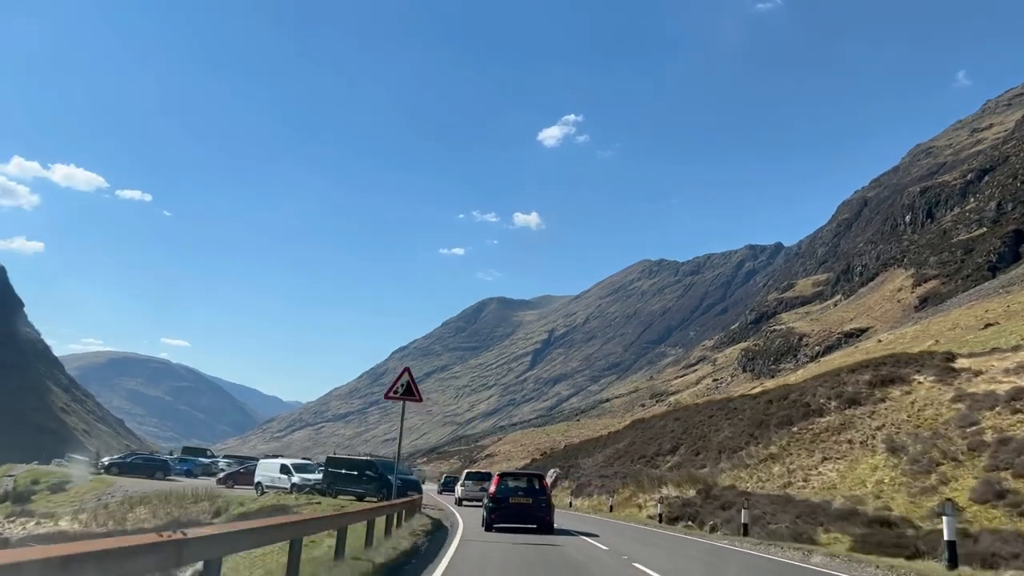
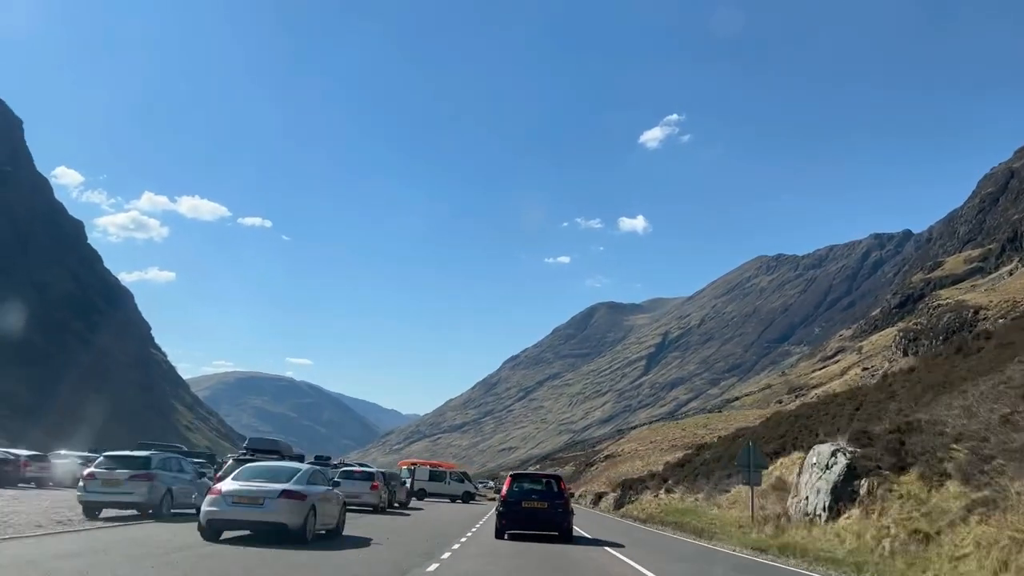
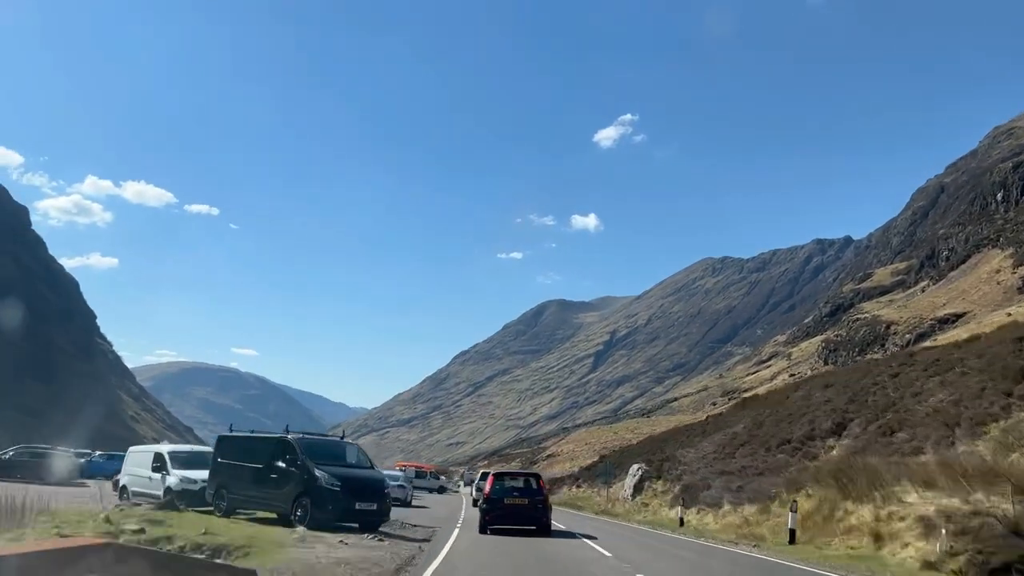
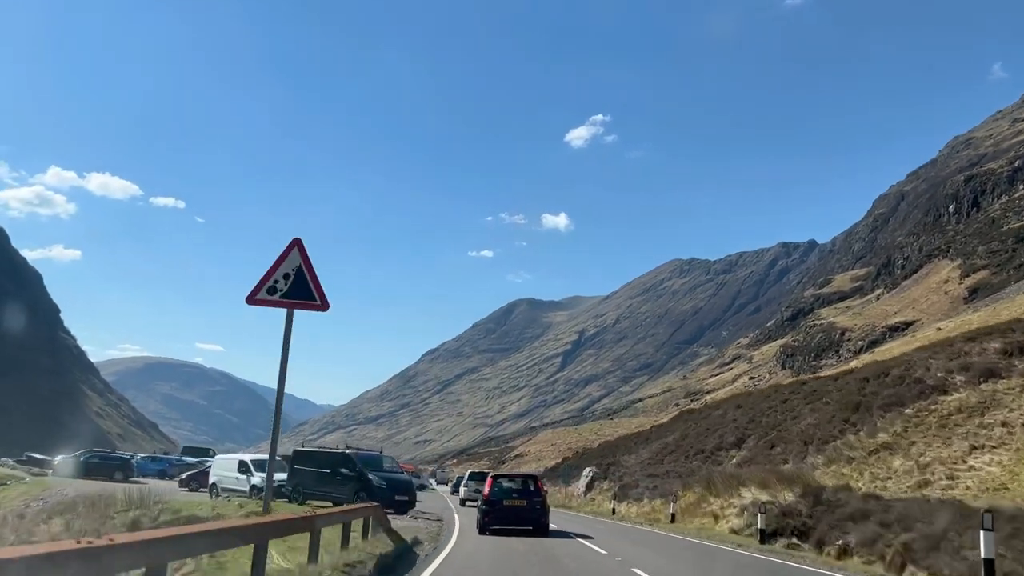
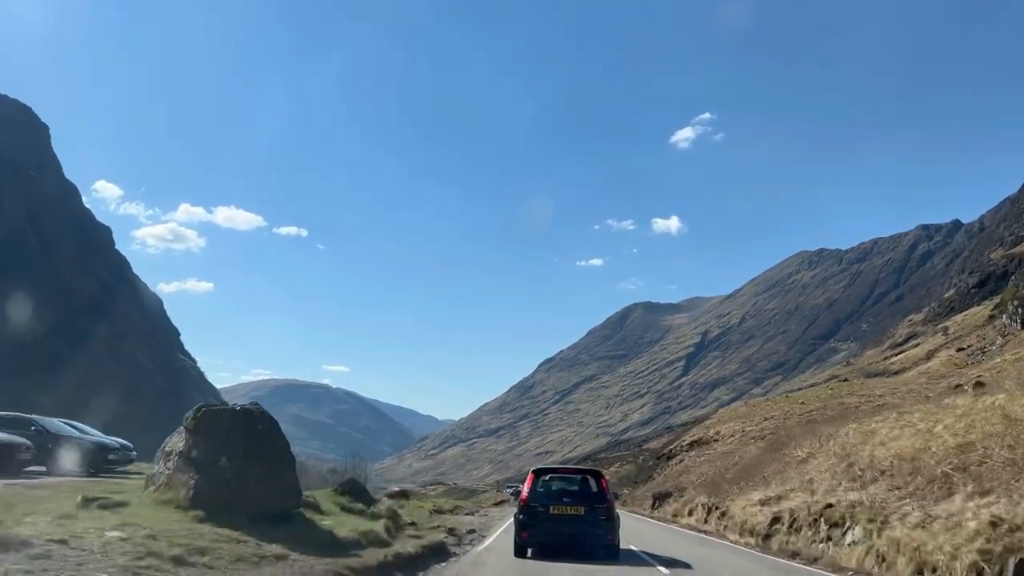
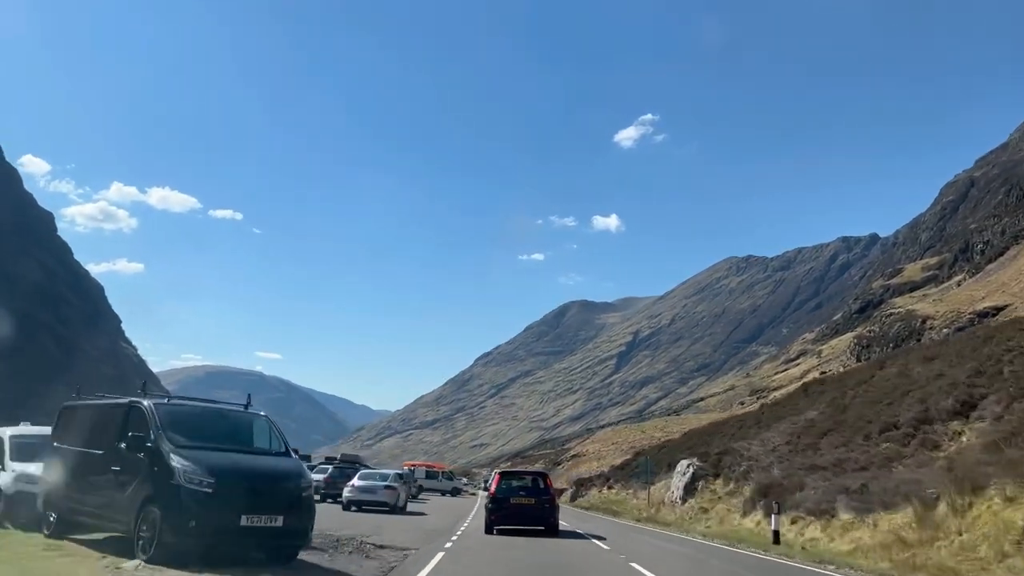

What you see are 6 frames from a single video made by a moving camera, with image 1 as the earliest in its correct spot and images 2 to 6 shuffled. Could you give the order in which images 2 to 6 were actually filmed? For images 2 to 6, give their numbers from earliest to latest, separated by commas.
4, 3, 6, 2, 5
